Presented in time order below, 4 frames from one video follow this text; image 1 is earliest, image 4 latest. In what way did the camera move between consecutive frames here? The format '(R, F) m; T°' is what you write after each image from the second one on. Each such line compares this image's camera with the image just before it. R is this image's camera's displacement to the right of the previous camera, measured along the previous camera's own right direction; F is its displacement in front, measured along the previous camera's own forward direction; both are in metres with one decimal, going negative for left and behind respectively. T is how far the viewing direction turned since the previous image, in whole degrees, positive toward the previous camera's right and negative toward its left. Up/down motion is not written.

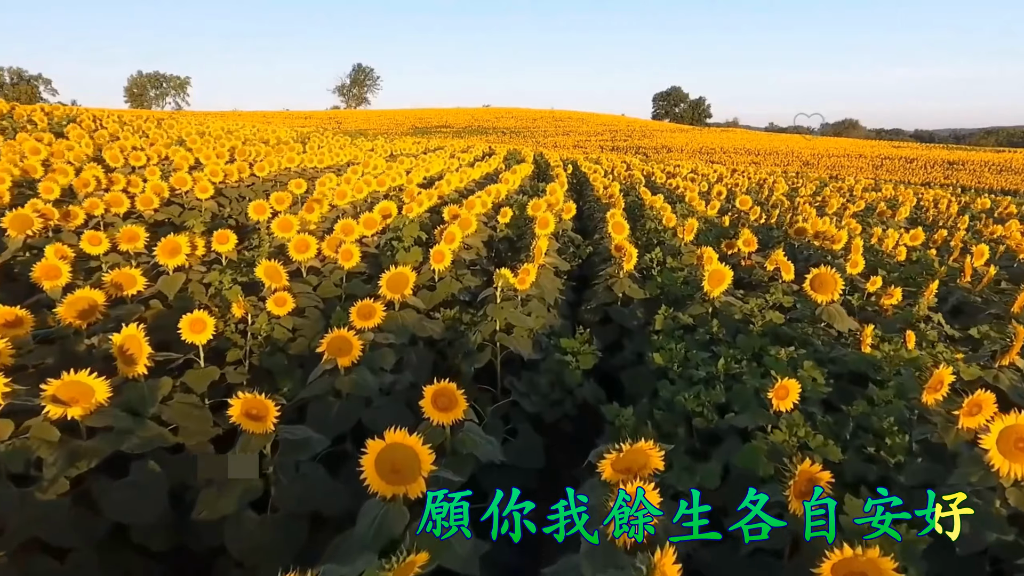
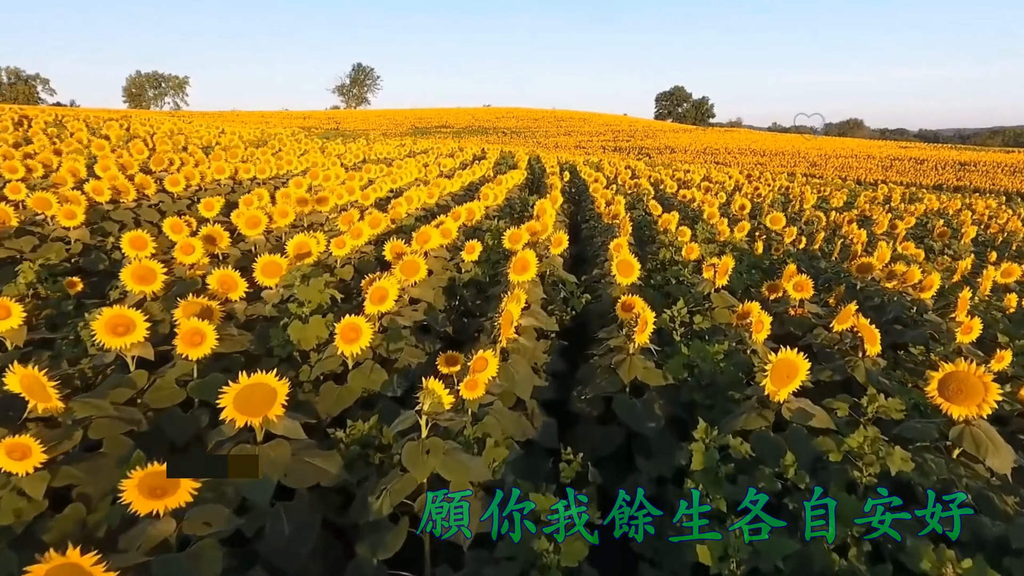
(+0.3, +1.8) m; 0°
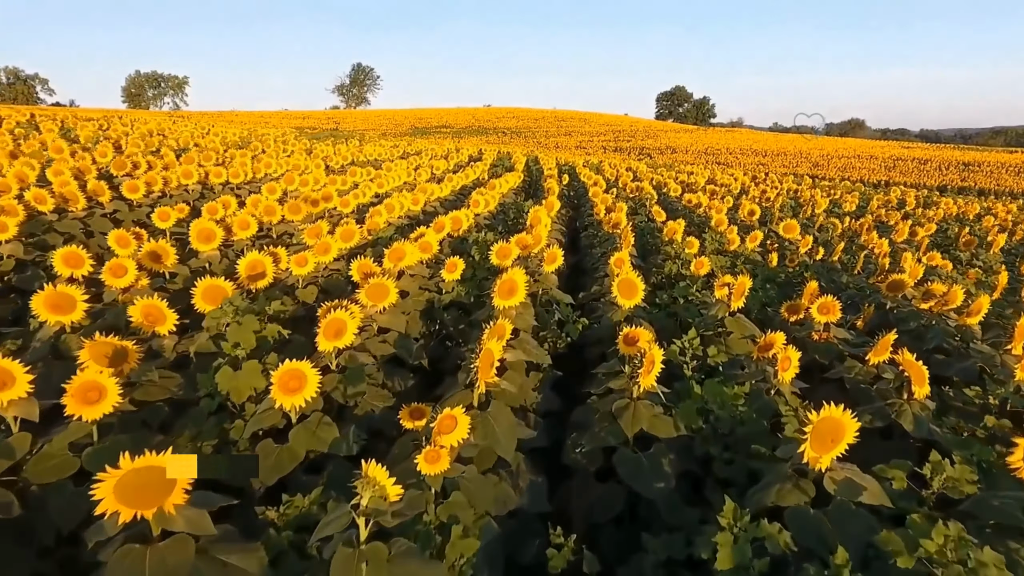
(+0.1, +0.6) m; 0°
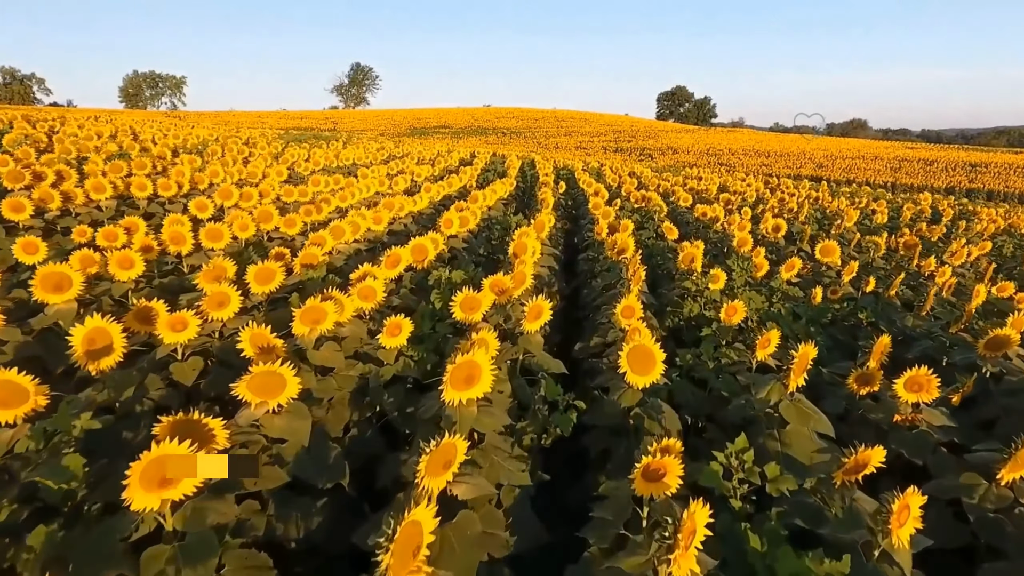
(+0.2, +1.3) m; 0°
